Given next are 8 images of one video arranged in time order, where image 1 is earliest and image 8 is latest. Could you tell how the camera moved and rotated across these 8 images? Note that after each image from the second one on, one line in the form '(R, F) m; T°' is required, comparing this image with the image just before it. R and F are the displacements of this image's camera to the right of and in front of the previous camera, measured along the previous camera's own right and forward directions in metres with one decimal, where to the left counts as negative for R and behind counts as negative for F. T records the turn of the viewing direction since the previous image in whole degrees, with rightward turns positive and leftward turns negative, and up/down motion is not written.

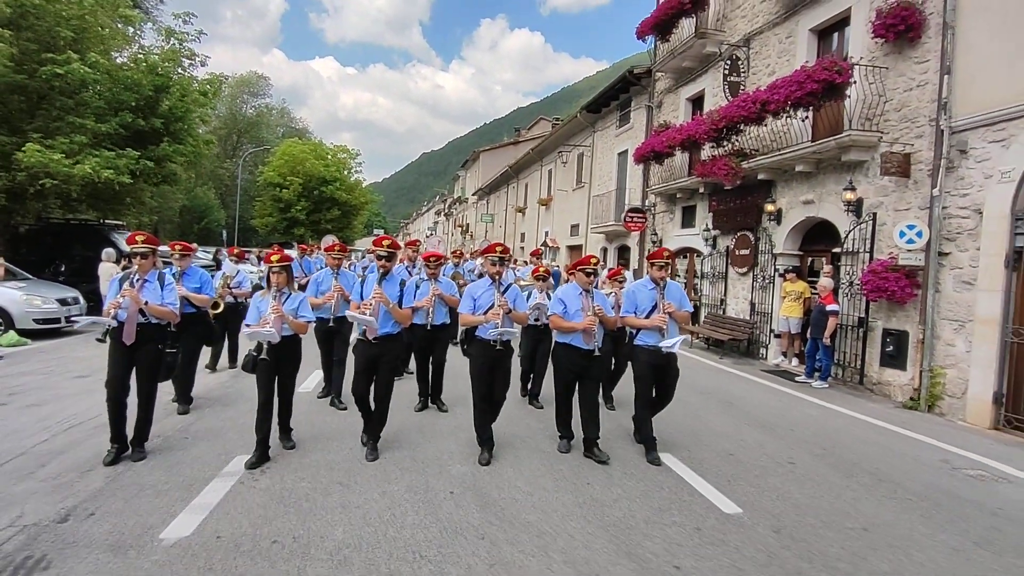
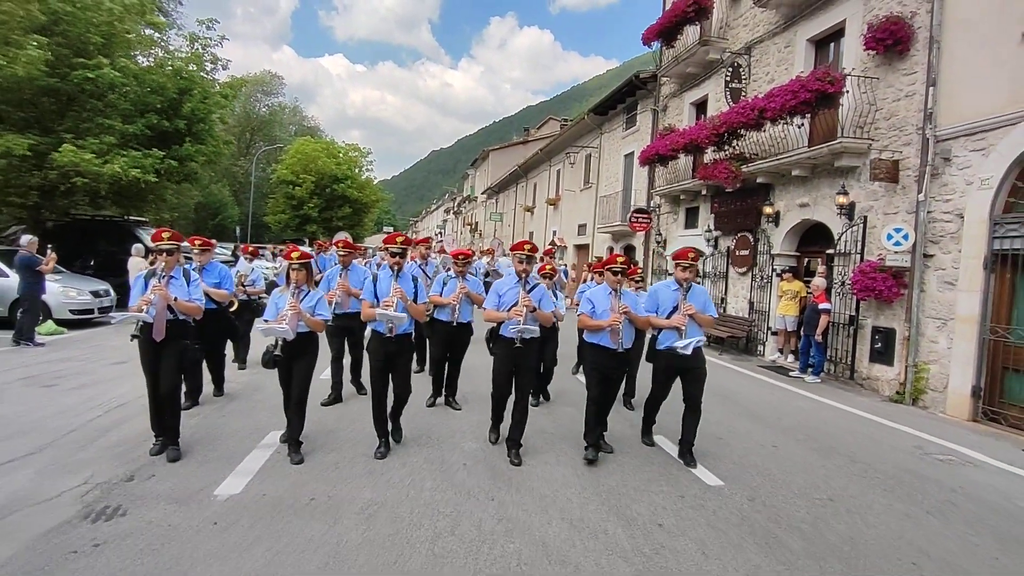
(0.0, -0.6) m; -1°
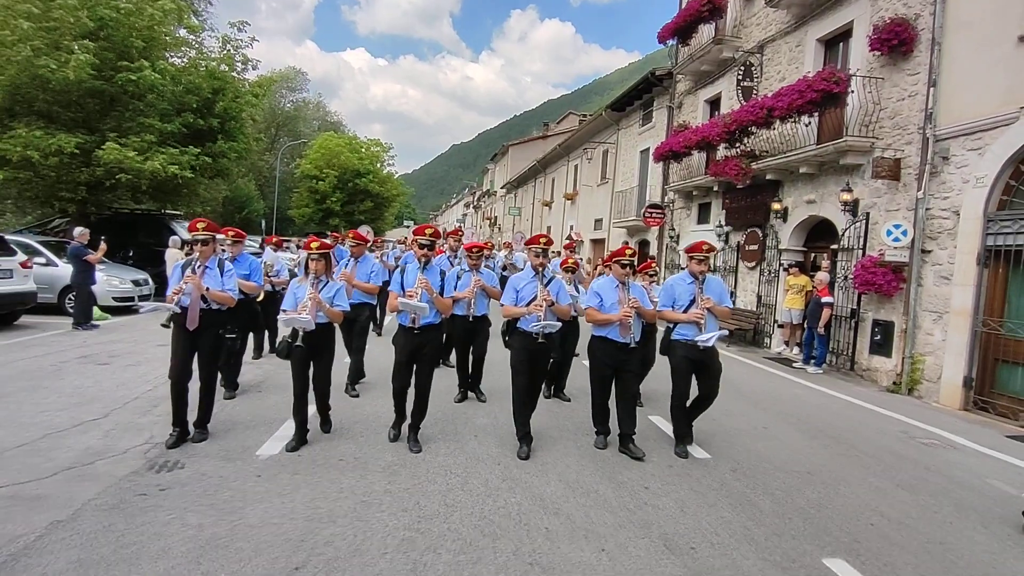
(+0.1, -0.5) m; -2°
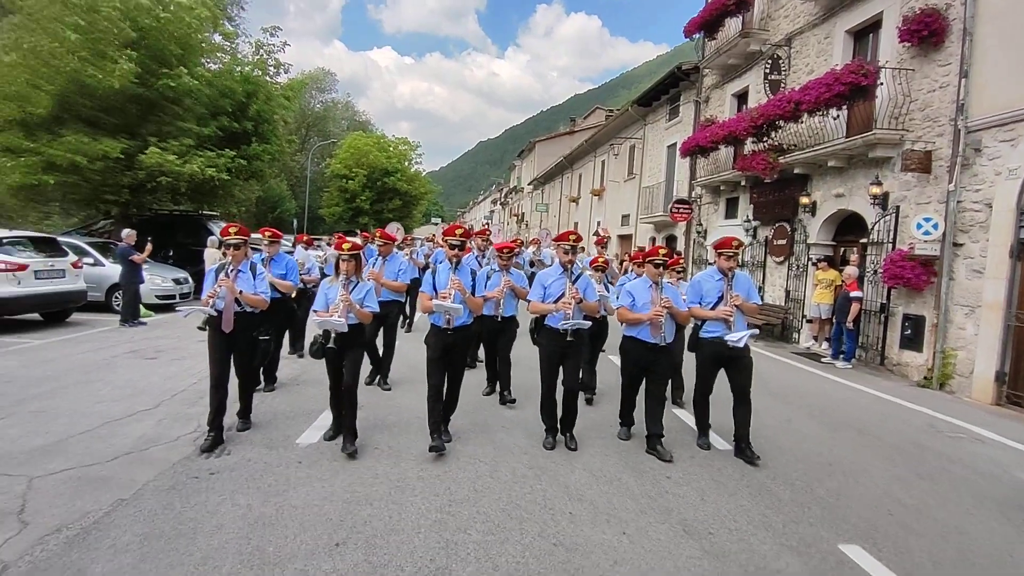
(0.0, -0.2) m; -3°
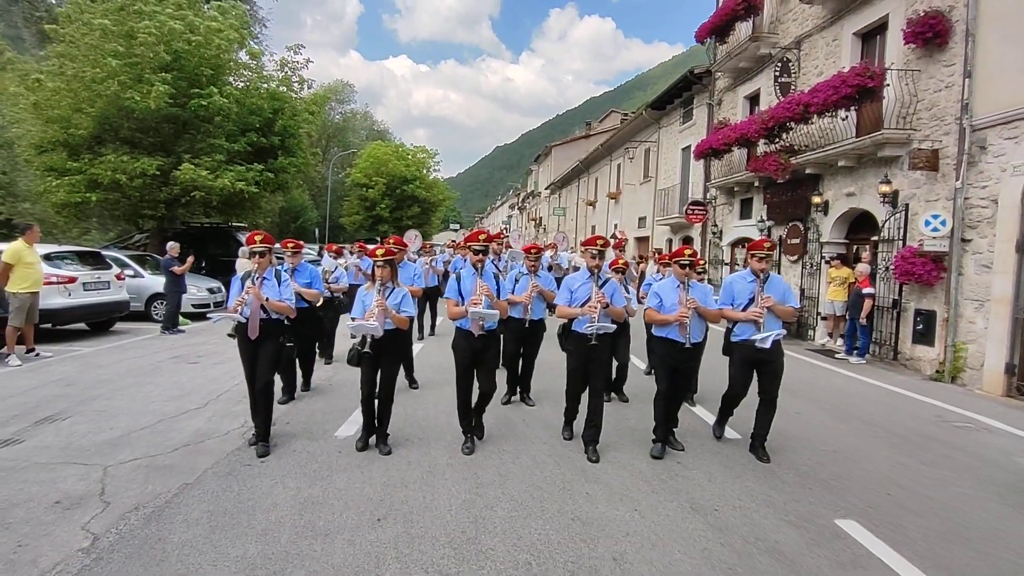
(0.0, -0.4) m; -2°
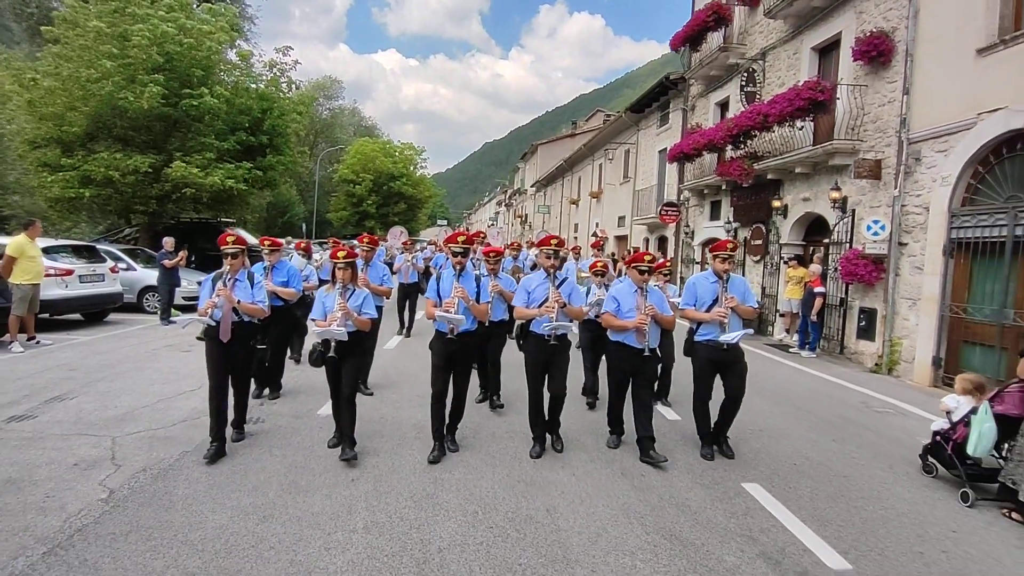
(+0.3, -0.7) m; +1°
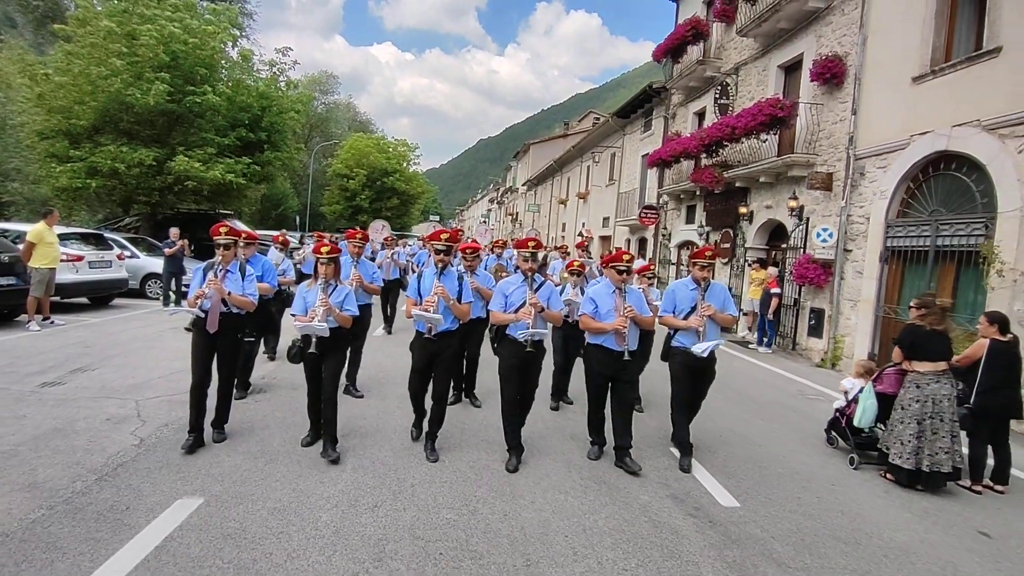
(+0.2, -0.9) m; +1°
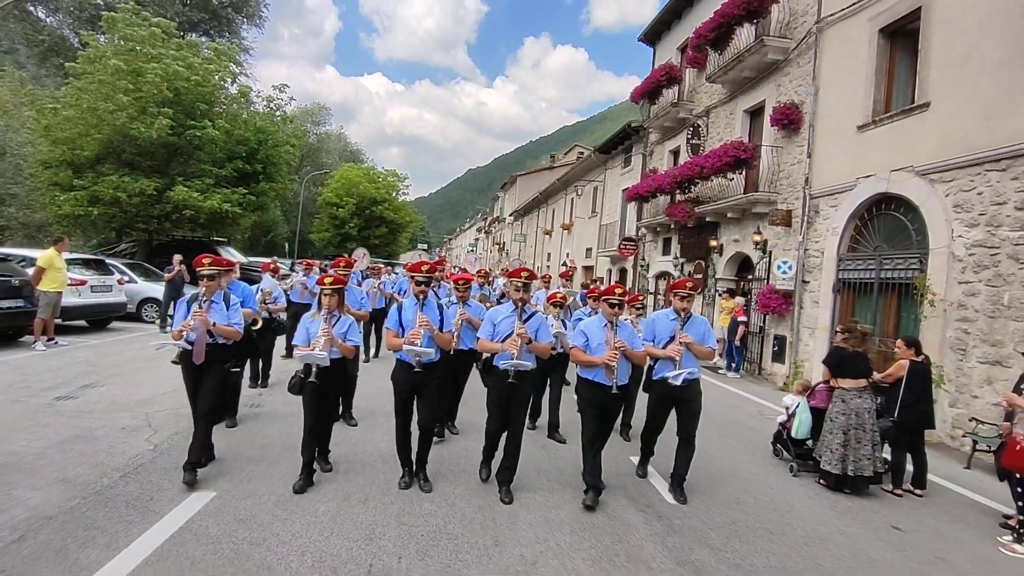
(+0.1, -0.8) m; +1°
